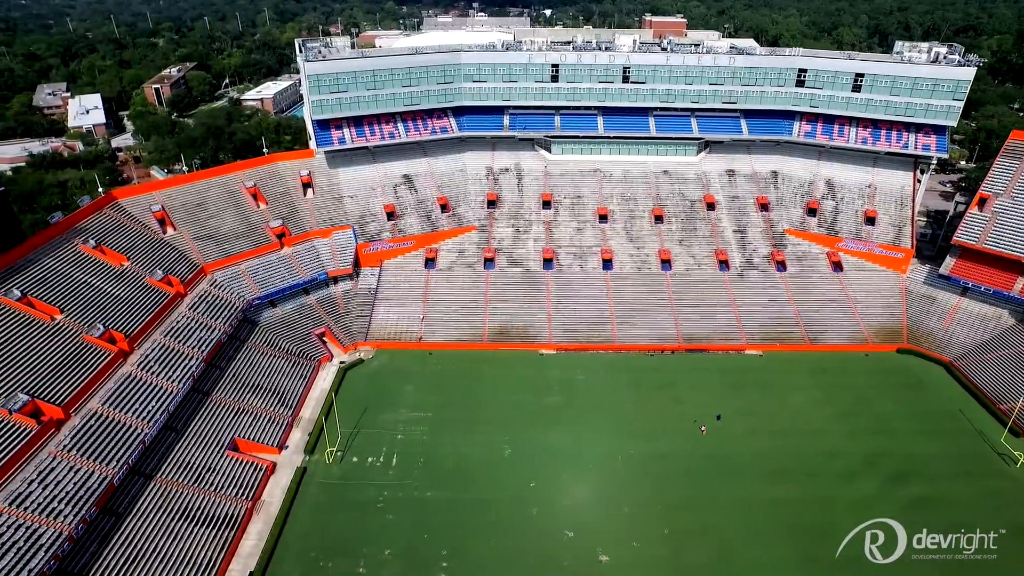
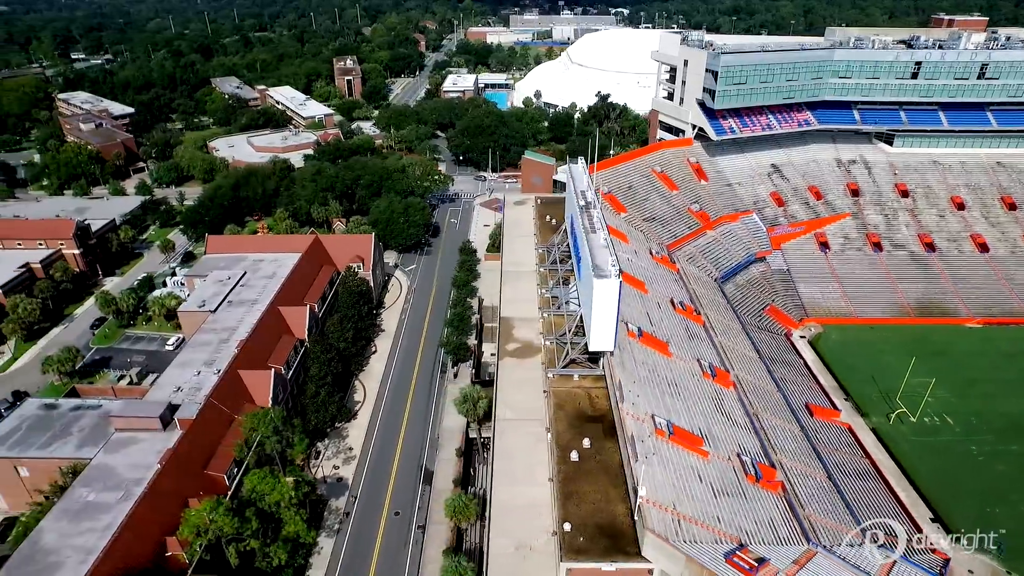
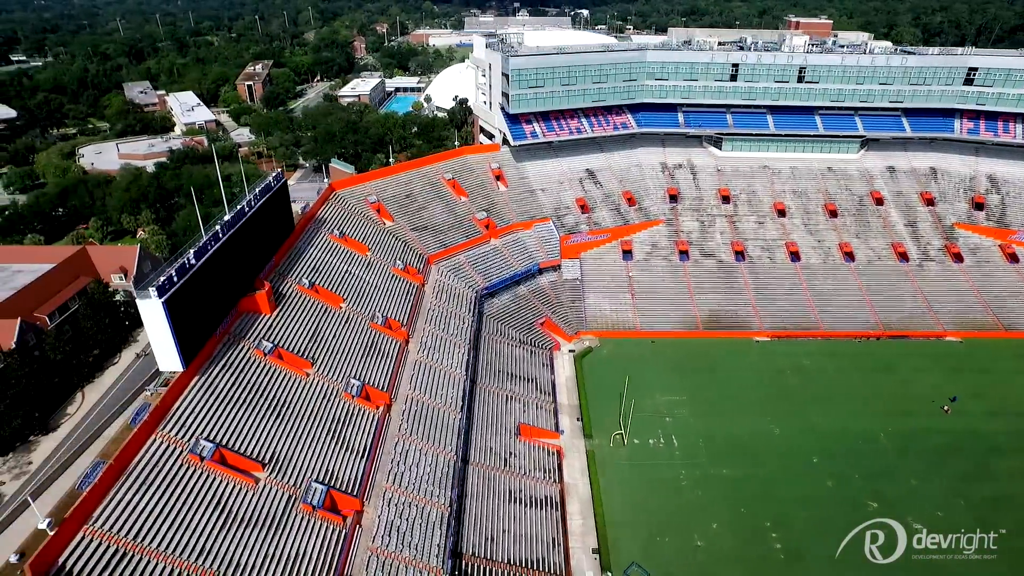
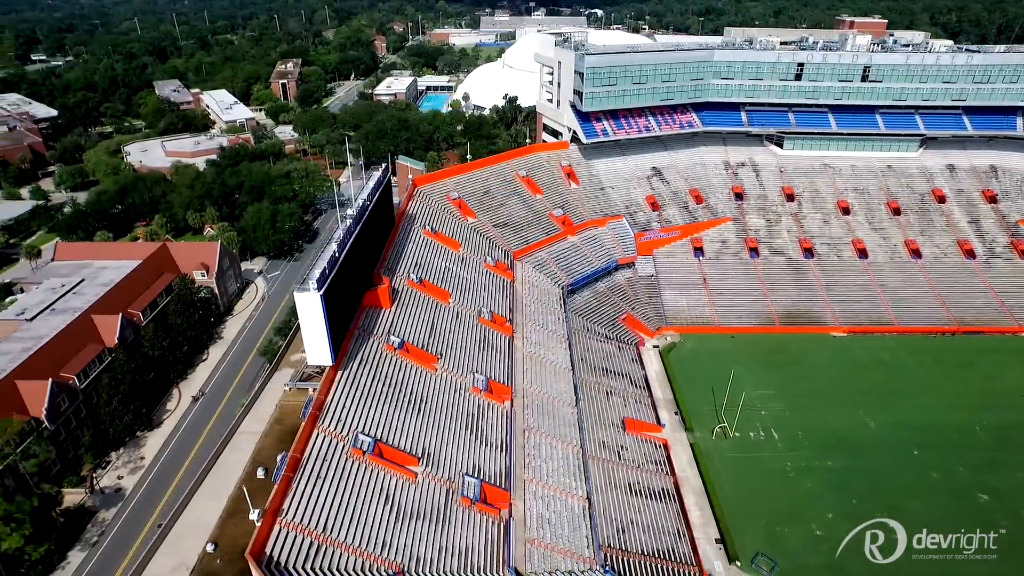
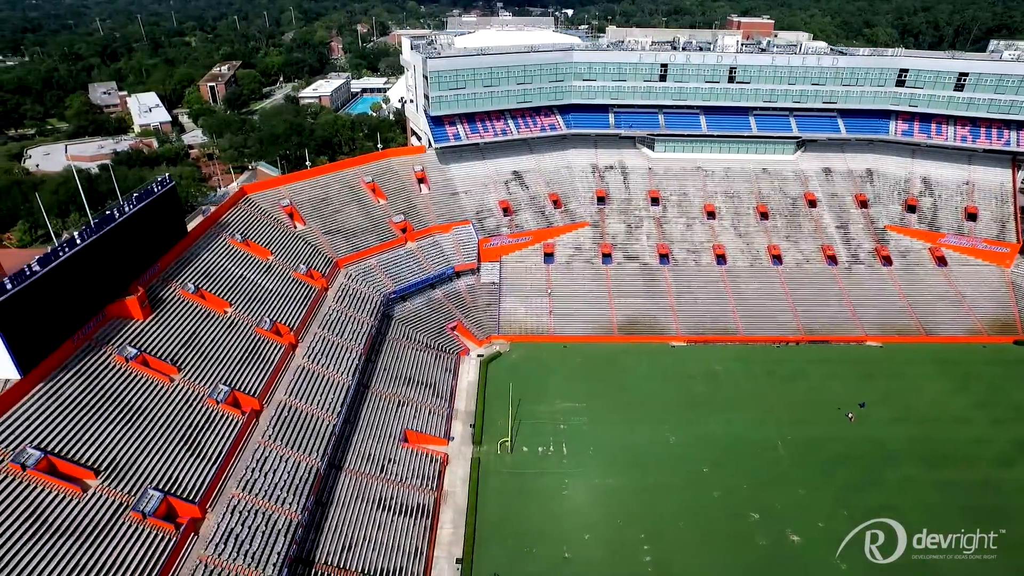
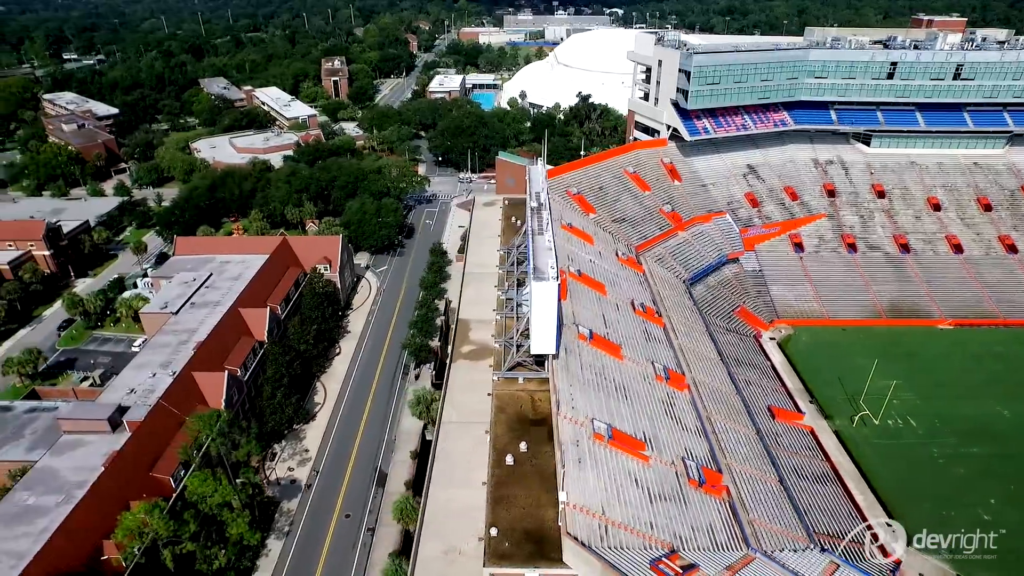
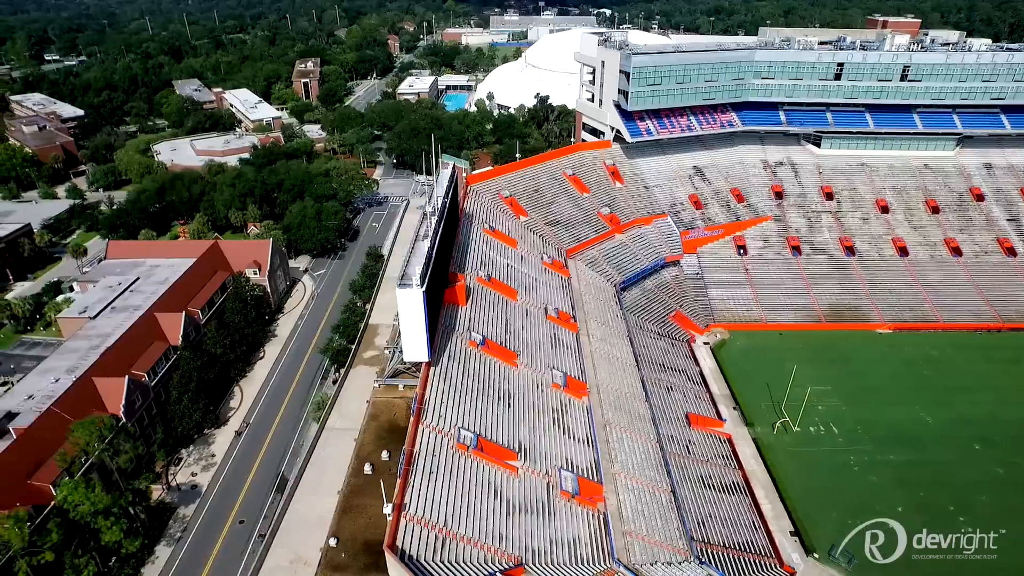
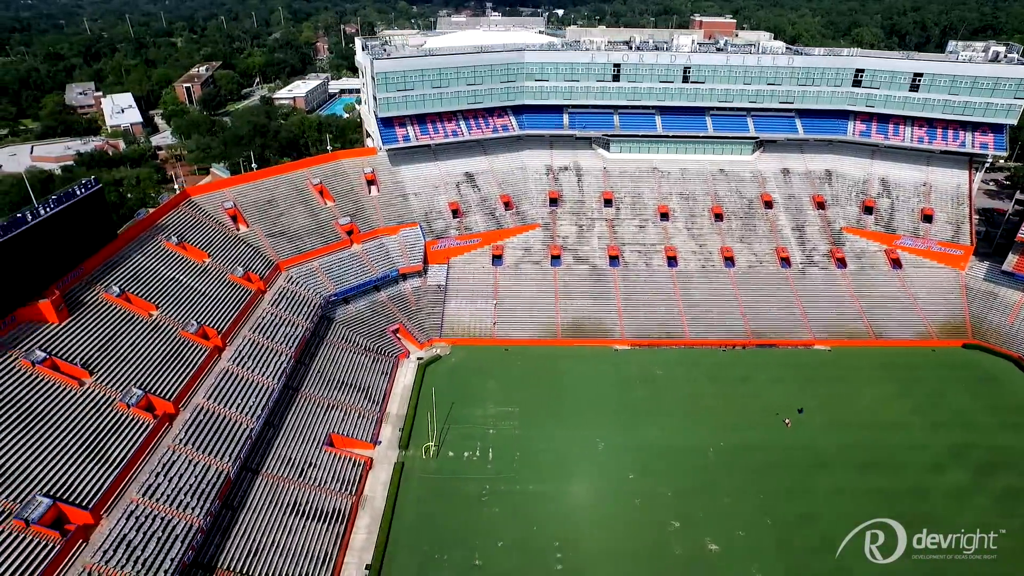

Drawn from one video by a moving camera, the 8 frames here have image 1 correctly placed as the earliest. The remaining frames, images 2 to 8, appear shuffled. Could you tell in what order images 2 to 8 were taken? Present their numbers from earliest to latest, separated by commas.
8, 5, 3, 4, 7, 6, 2
